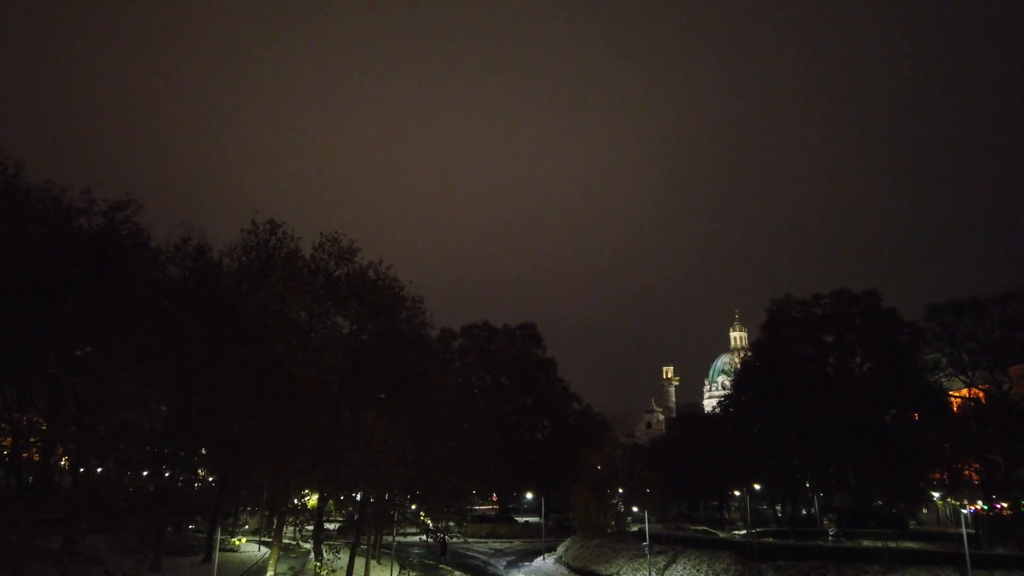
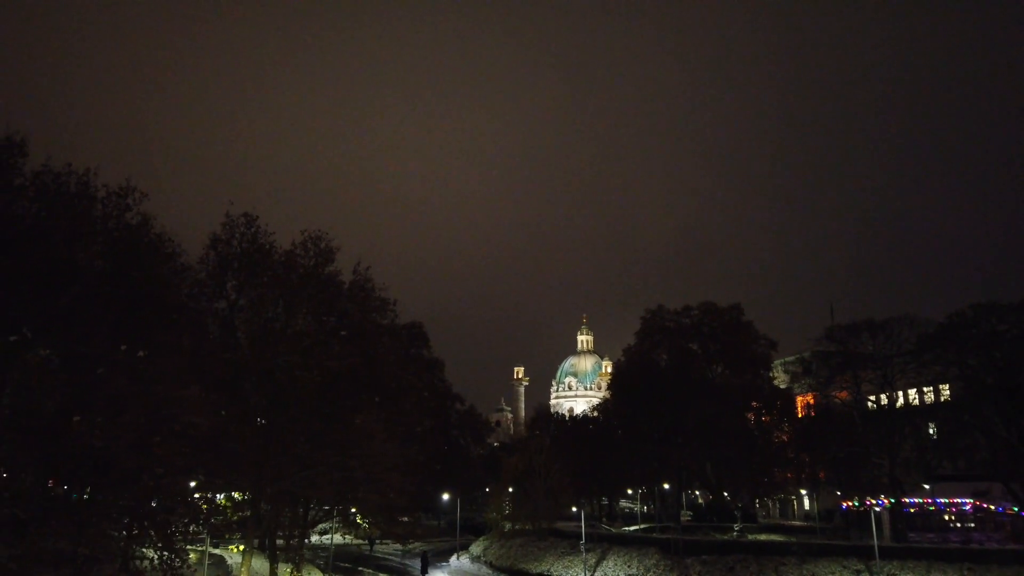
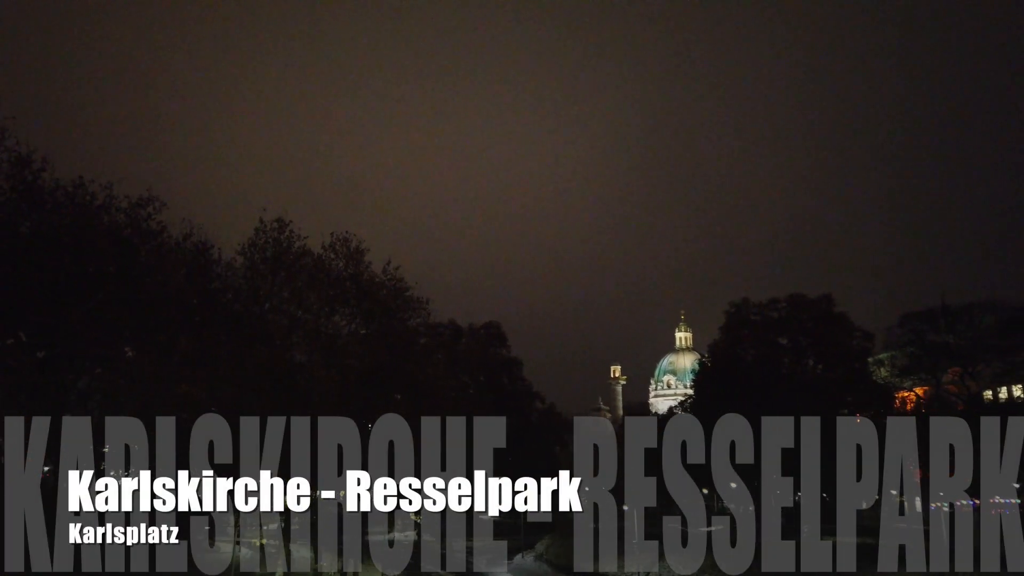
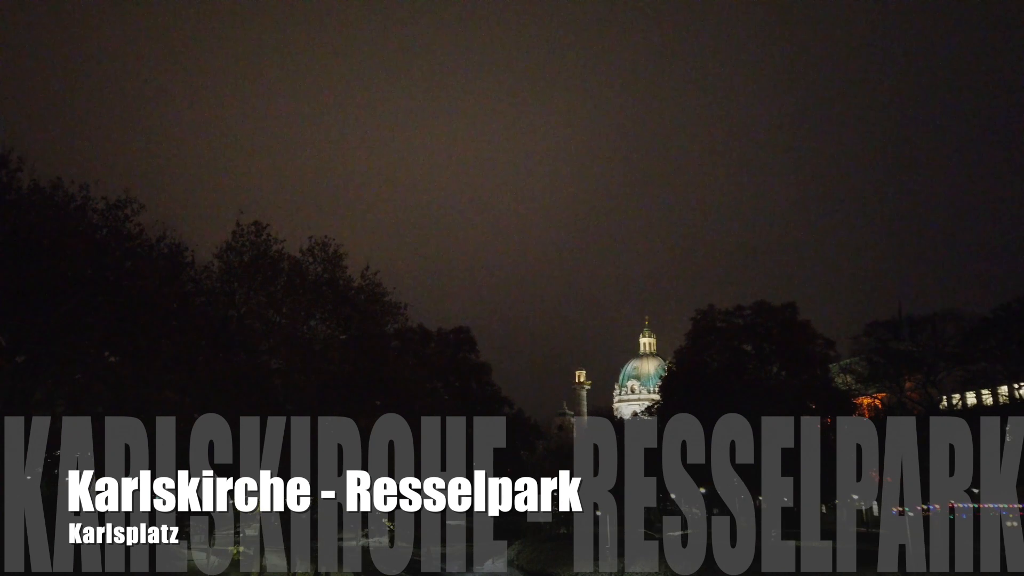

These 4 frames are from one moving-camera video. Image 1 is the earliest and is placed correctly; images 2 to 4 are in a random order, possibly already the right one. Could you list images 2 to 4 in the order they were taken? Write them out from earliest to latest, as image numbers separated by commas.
3, 4, 2
